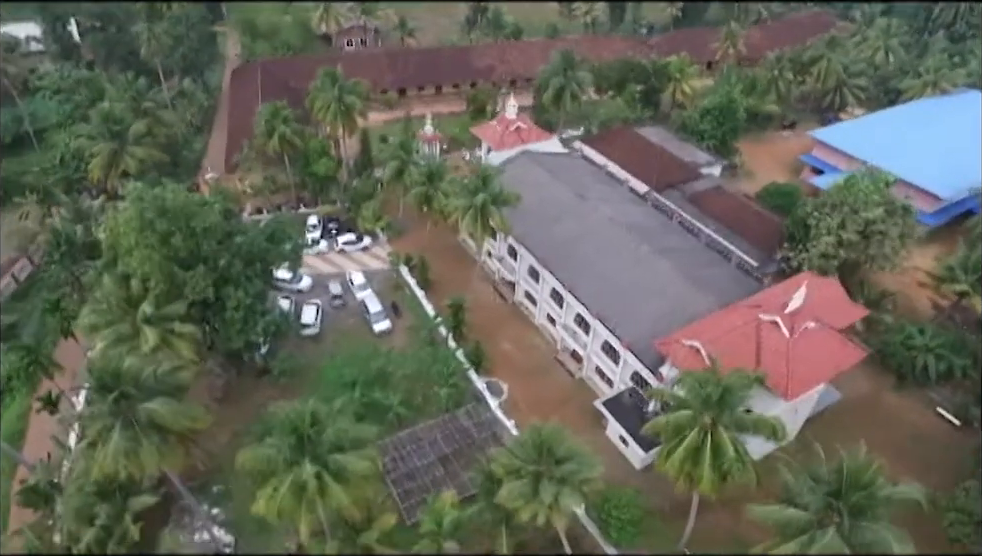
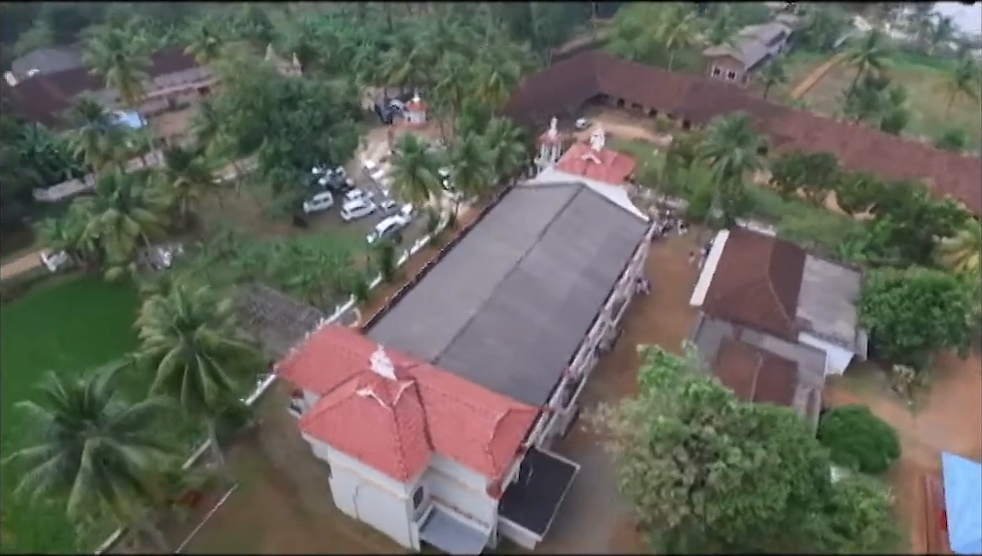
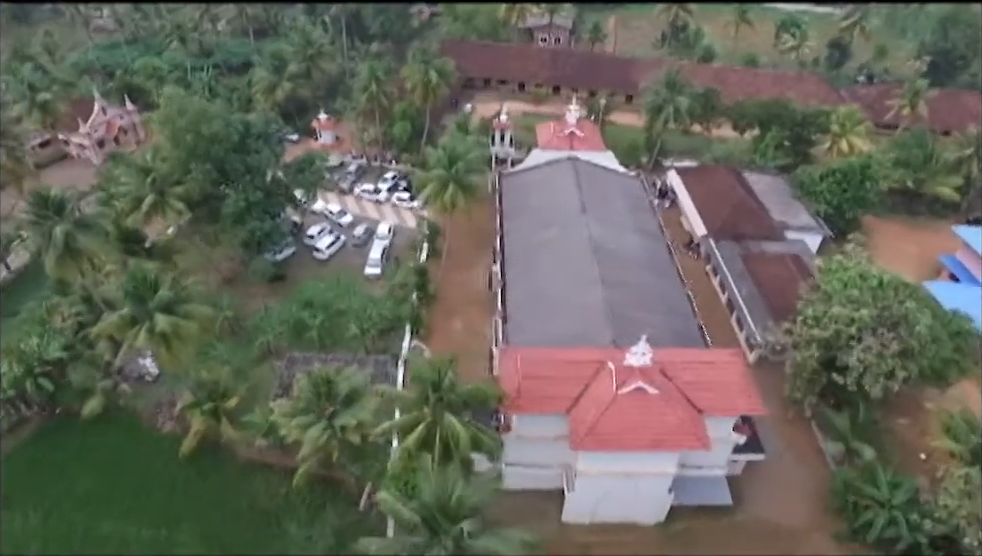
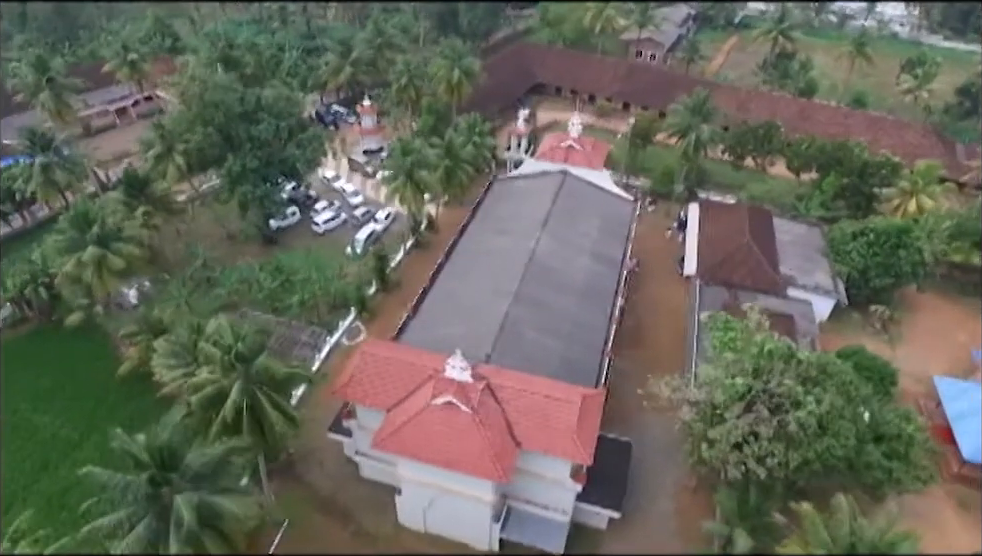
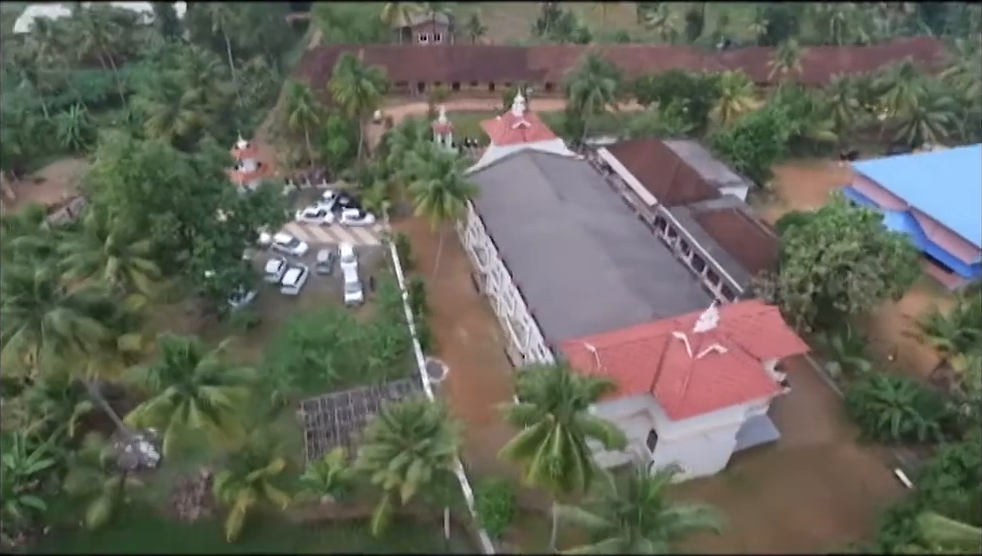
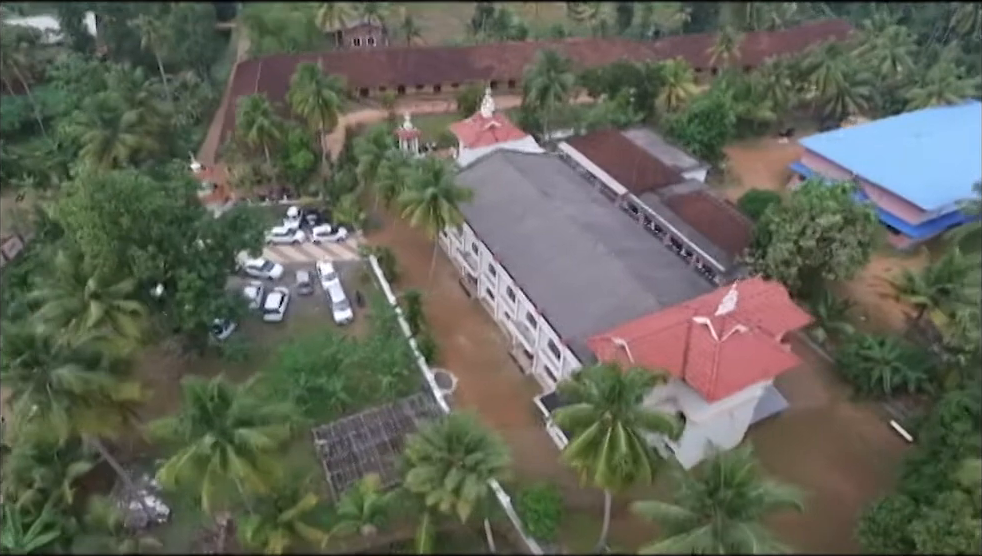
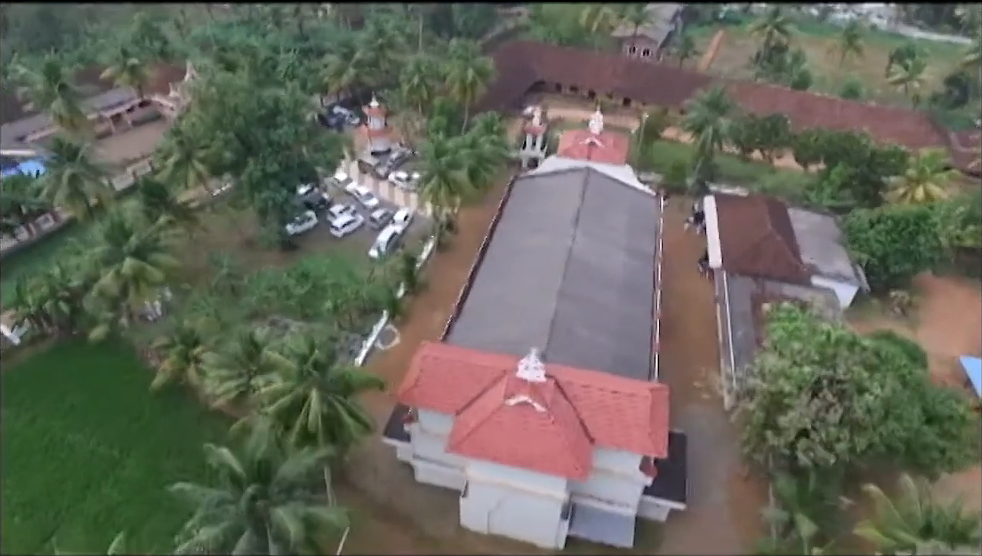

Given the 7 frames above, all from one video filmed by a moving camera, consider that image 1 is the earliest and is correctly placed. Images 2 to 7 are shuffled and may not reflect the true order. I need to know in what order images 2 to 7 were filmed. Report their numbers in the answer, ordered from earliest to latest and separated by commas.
6, 5, 3, 7, 4, 2
